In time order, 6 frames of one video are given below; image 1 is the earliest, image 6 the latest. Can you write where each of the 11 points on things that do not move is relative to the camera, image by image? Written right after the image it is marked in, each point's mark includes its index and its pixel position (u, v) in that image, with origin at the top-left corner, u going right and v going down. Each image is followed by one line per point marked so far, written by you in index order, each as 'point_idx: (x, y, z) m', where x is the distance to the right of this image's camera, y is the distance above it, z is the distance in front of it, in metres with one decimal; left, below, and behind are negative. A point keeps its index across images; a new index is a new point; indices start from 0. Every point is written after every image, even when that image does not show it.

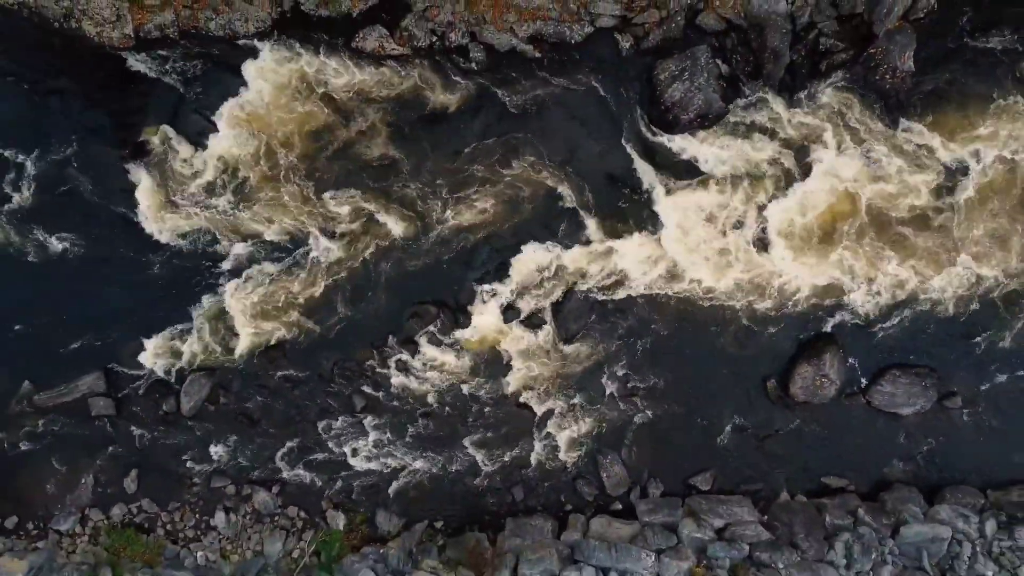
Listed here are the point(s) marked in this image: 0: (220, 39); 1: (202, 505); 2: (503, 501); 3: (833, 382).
0: (-6.7, +5.8, +13.0) m
1: (-7.4, -5.1, +13.5) m
2: (-0.2, -5.2, +13.8) m
3: (+7.7, -2.2, +13.5) m
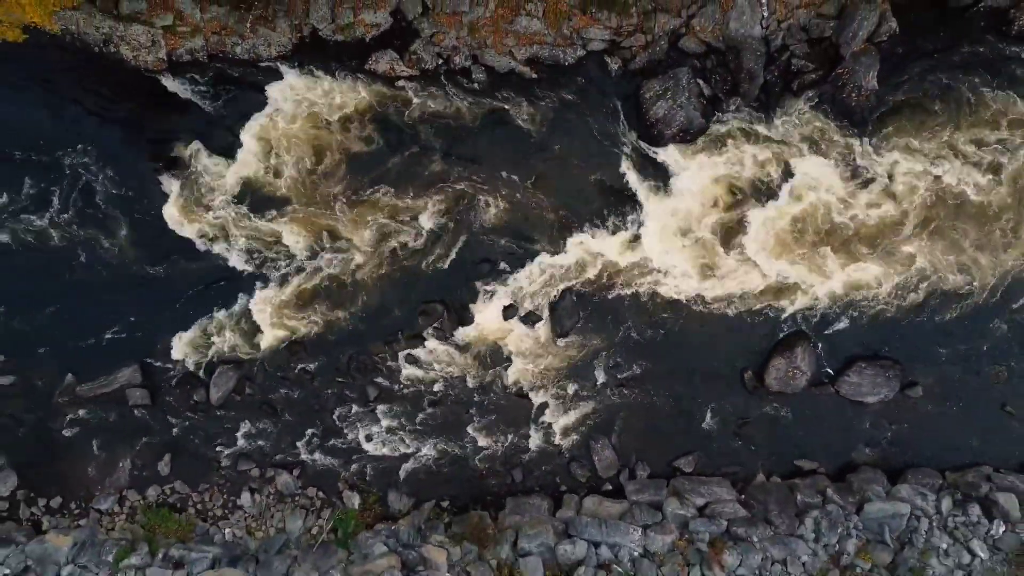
0: (-6.7, +5.7, +14.3) m
1: (-7.4, -5.2, +14.8) m
2: (-0.2, -5.2, +15.1) m
3: (+7.7, -2.2, +14.9) m
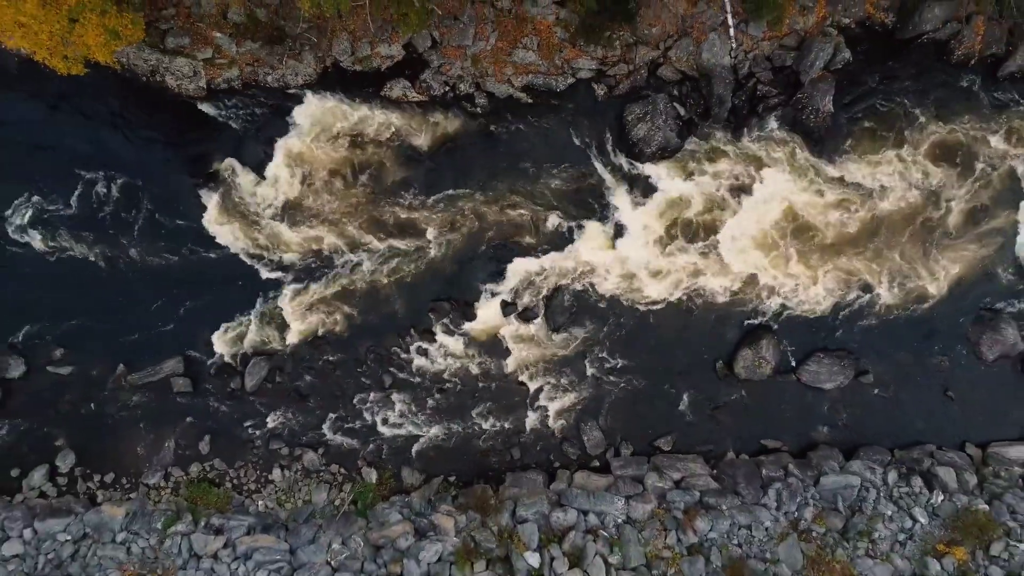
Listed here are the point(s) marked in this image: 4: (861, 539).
0: (-6.8, +5.7, +16.2) m
1: (-7.4, -5.2, +16.7) m
2: (-0.2, -5.2, +17.1) m
3: (+7.7, -2.2, +16.8) m
4: (+9.7, -6.9, +15.6) m
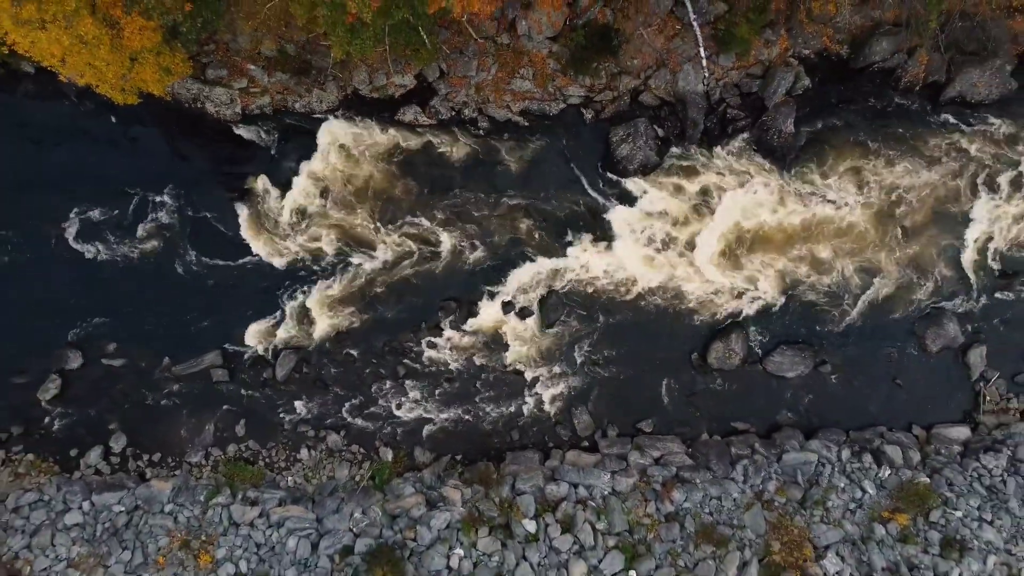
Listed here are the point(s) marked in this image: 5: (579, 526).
0: (-6.8, +5.7, +18.4) m
1: (-7.4, -5.2, +19.0) m
2: (-0.3, -5.2, +19.3) m
3: (+7.6, -2.2, +19.1) m
4: (+9.6, -6.9, +17.9) m
5: (+2.1, -7.4, +17.5) m
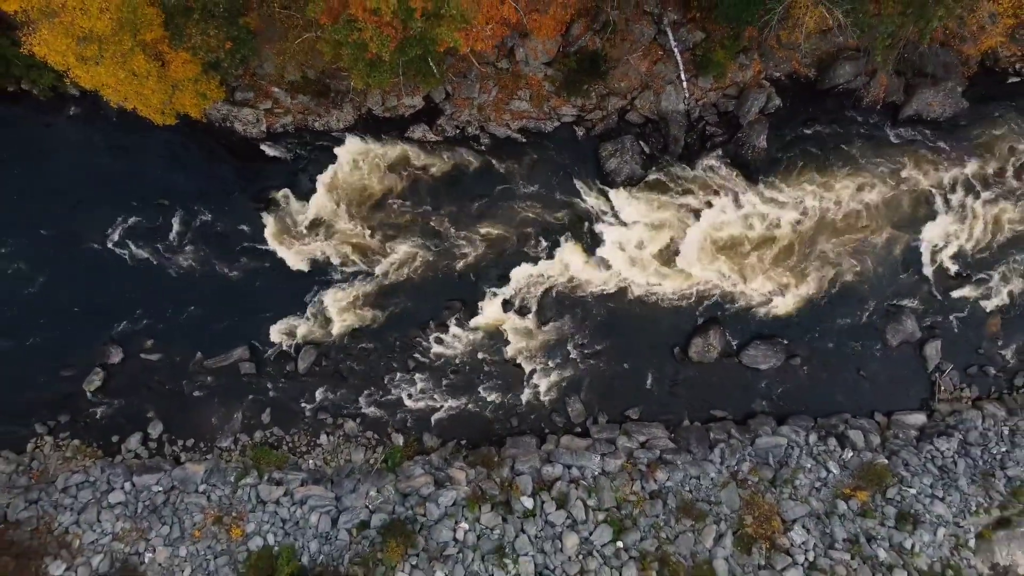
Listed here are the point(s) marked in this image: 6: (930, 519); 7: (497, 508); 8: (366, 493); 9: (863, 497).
0: (-6.9, +5.6, +20.4) m
1: (-7.4, -5.3, +20.9) m
2: (-0.3, -5.3, +21.3) m
3: (+7.6, -2.2, +21.1) m
4: (+9.6, -6.9, +19.9) m
5: (+2.1, -7.4, +19.5) m
6: (+14.2, -7.9, +19.2) m
7: (-0.5, -7.6, +19.5) m
8: (-5.1, -7.2, +19.8) m
9: (+12.2, -7.3, +19.6) m
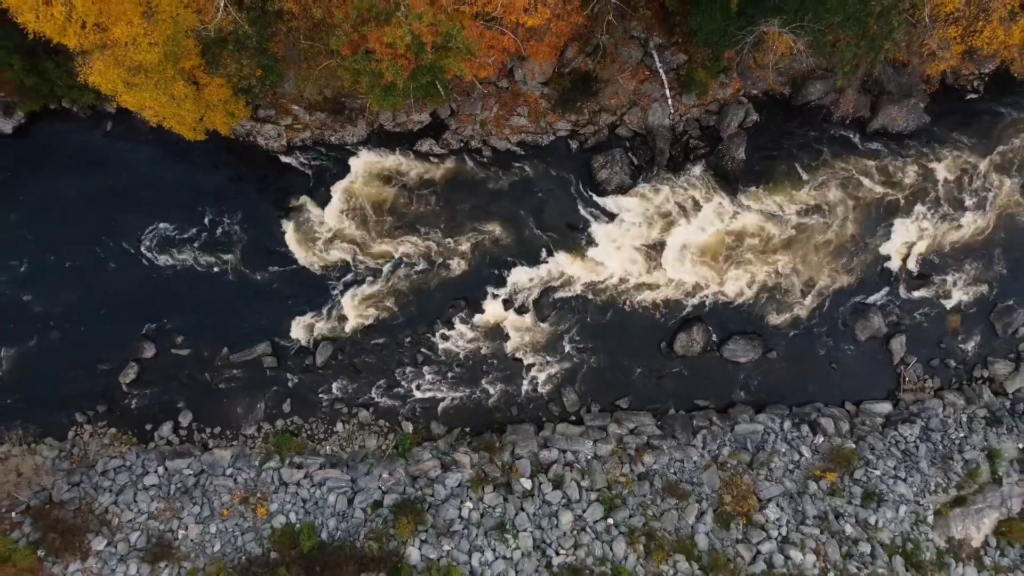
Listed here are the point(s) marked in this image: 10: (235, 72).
0: (-6.9, +5.6, +22.3) m
1: (-7.4, -5.3, +22.8) m
2: (-0.3, -5.3, +23.2) m
3: (+7.6, -2.2, +23.0) m
4: (+9.6, -6.9, +21.8) m
5: (+2.1, -7.4, +21.4) m
6: (+14.2, -7.8, +21.1) m
7: (-0.5, -7.6, +21.4) m
8: (-5.1, -7.2, +21.7) m
9: (+12.2, -7.3, +21.5) m
10: (-9.1, +7.0, +18.1) m
